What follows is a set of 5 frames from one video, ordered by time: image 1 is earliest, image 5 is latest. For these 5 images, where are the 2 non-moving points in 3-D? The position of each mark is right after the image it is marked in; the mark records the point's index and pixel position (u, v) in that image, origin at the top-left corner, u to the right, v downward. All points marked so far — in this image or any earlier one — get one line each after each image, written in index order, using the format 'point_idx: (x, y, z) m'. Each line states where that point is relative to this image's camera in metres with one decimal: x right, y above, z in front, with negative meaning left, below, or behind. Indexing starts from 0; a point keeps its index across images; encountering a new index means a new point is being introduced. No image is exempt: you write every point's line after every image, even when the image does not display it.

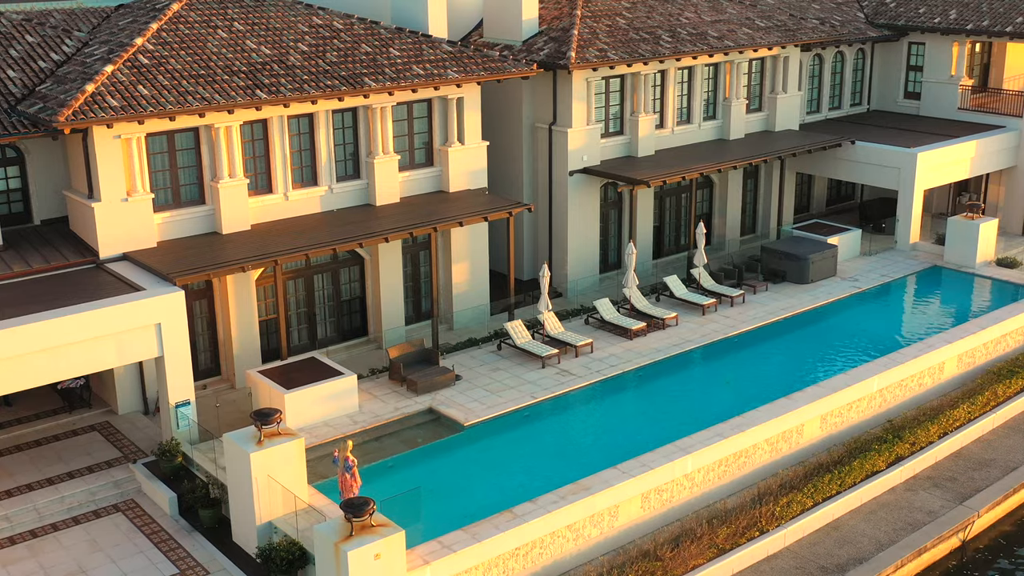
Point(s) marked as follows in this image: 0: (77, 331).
0: (-7.3, -0.7, +19.3) m
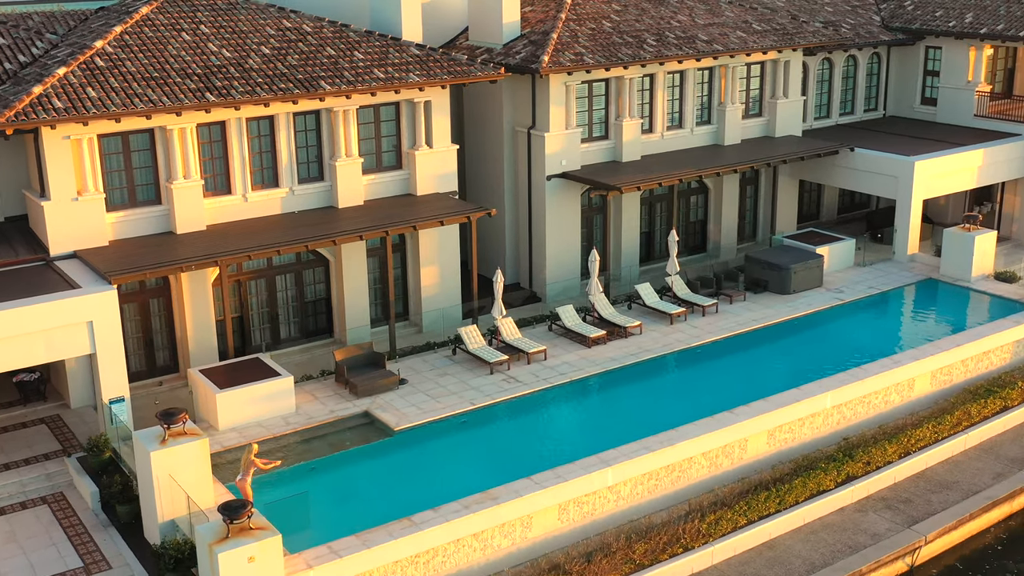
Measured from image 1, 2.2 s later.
0: (-8.8, -0.7, +19.8) m
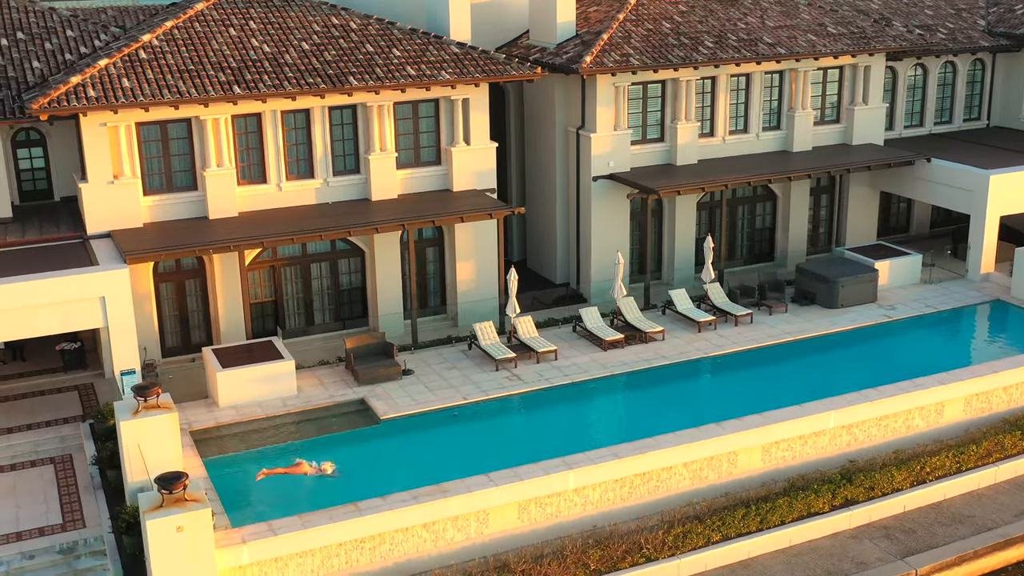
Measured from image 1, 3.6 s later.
0: (-9.2, -0.2, +21.5) m
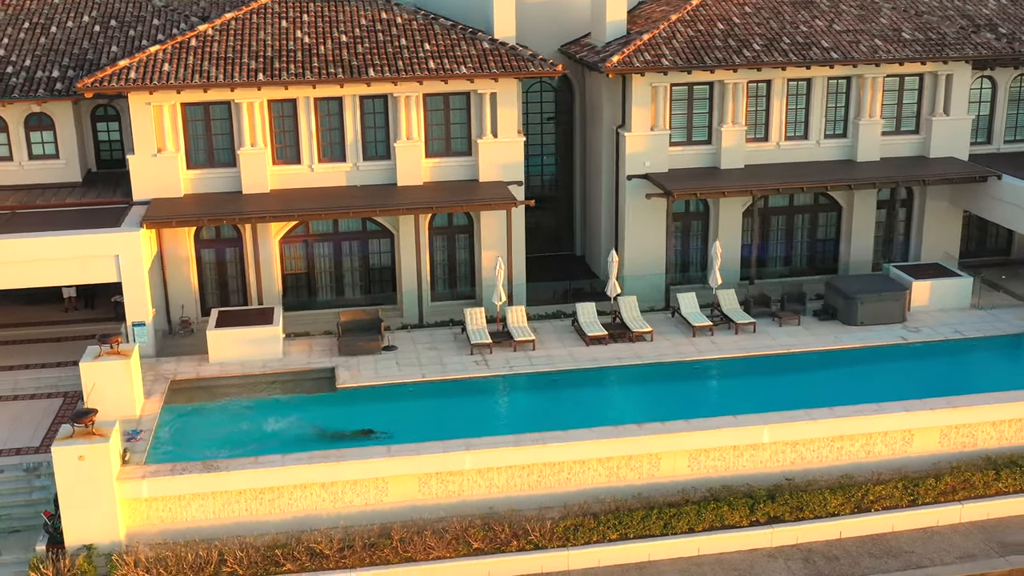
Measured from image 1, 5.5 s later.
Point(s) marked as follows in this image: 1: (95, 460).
0: (-10.1, +0.8, +24.8) m
1: (-7.2, -3.0, +19.6) m
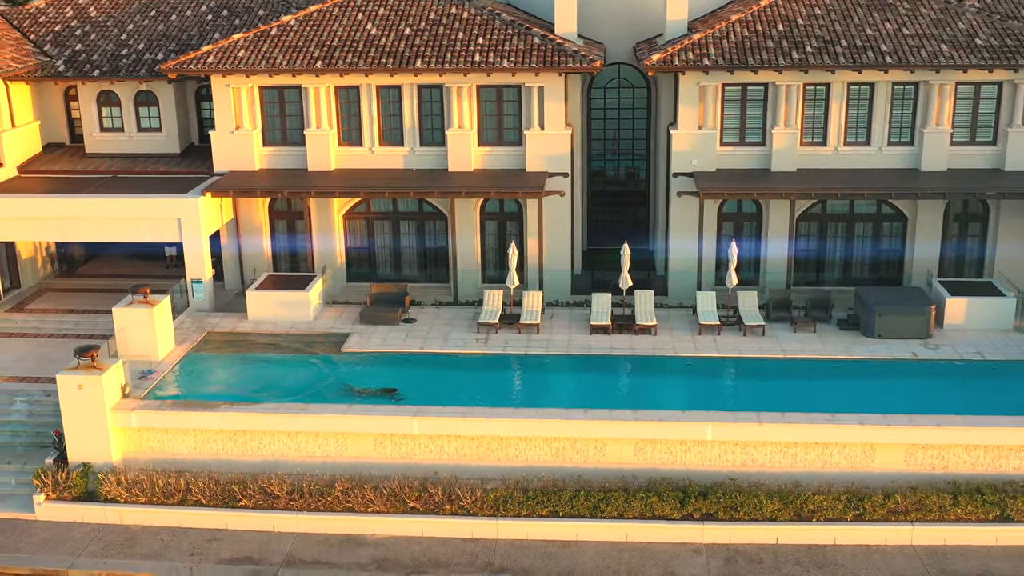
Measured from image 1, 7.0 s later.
0: (-9.7, +1.9, +28.3) m
1: (-8.4, -2.0, +22.7) m
